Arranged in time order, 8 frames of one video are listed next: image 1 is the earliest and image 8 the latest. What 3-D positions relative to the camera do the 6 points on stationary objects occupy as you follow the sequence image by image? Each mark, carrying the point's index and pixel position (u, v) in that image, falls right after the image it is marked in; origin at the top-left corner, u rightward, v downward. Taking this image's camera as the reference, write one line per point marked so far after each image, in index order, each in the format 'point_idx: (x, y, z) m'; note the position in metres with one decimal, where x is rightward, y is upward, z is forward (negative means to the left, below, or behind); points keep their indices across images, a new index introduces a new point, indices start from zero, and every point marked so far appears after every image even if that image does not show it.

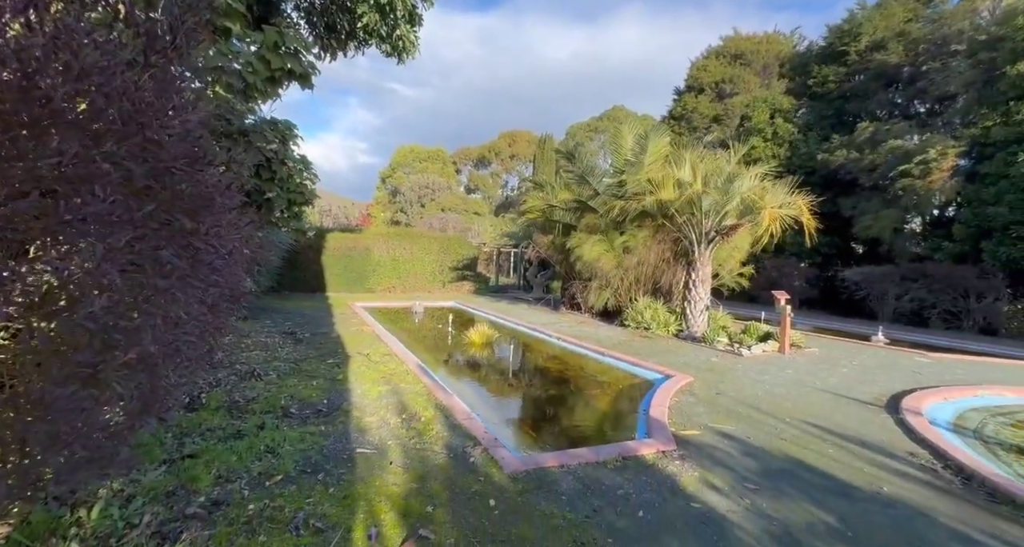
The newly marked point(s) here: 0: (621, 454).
0: (+0.8, -1.3, +3.4) m
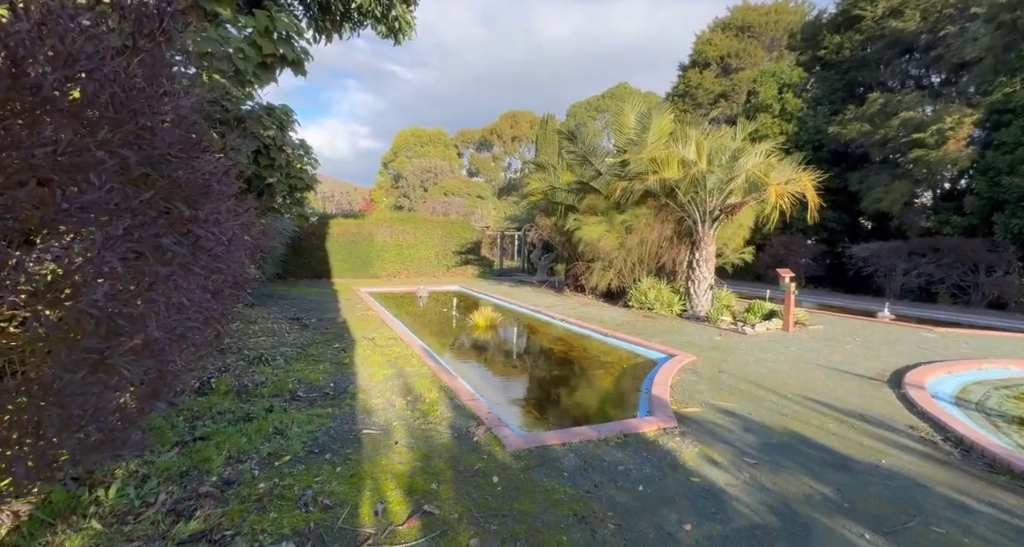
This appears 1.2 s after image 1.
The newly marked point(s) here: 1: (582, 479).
0: (+0.8, -1.2, +3.5) m
1: (+0.4, -1.2, +2.8) m
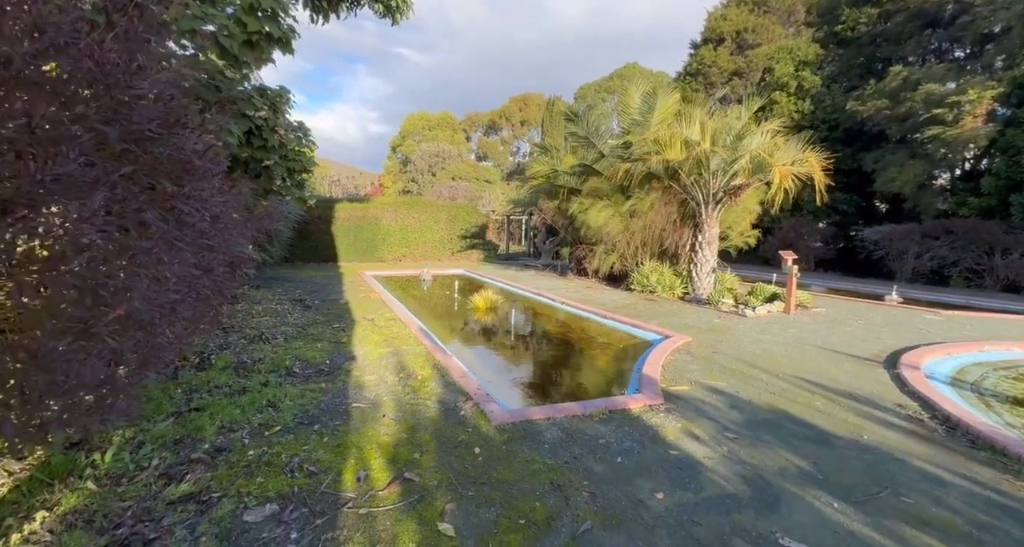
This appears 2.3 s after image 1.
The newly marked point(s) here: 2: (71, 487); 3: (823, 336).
0: (+0.7, -1.0, +3.5) m
1: (+0.3, -1.1, +2.8) m
2: (-2.1, -1.0, +2.2) m
3: (+4.1, -0.8, +6.2) m
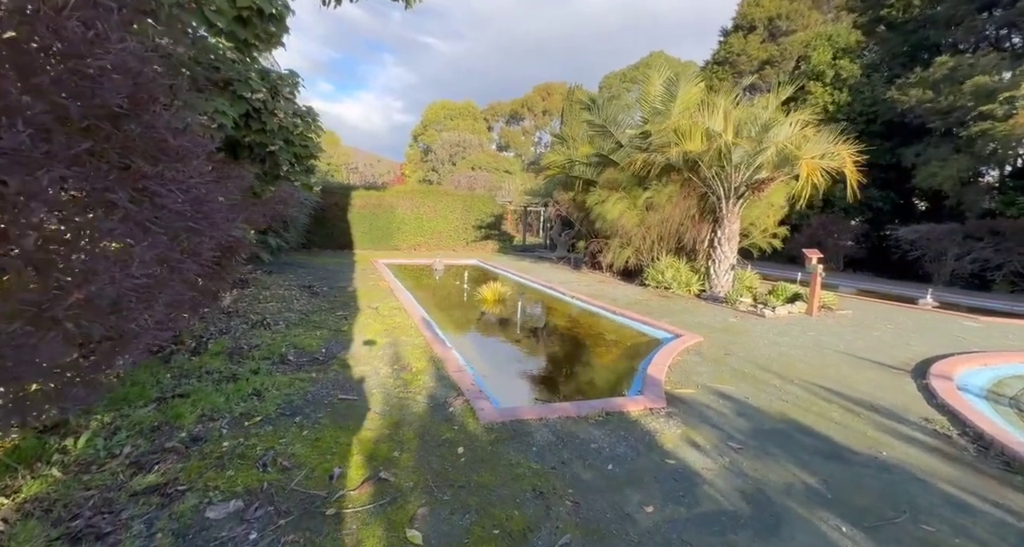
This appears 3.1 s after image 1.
0: (+0.7, -1.0, +3.3) m
1: (+0.2, -1.0, +2.7) m
2: (-2.2, -0.9, +2.1) m
3: (+4.2, -0.8, +5.8) m
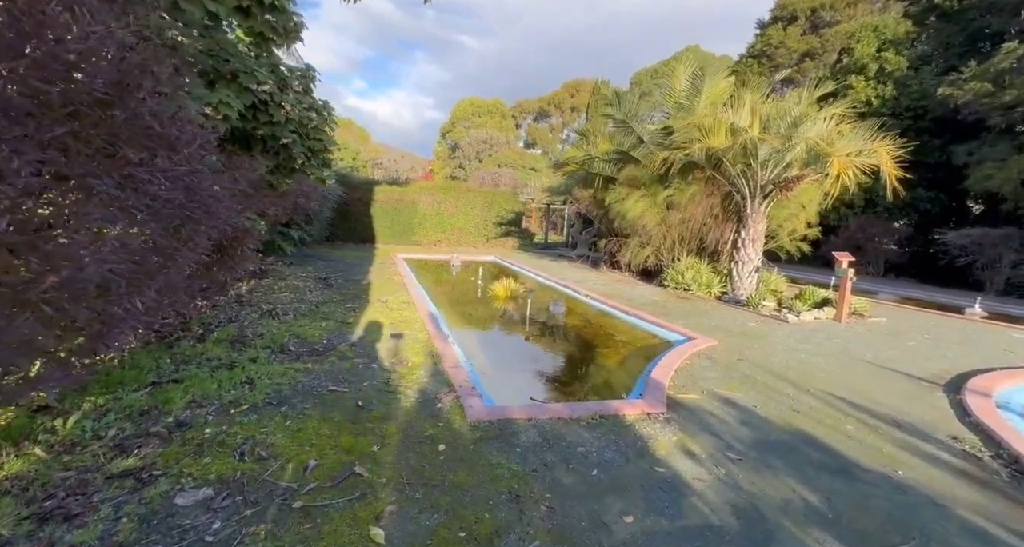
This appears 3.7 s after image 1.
0: (+0.6, -0.9, +3.2) m
1: (+0.1, -1.0, +2.6) m
2: (-2.3, -0.8, +2.2) m
3: (+4.2, -0.9, +5.5) m
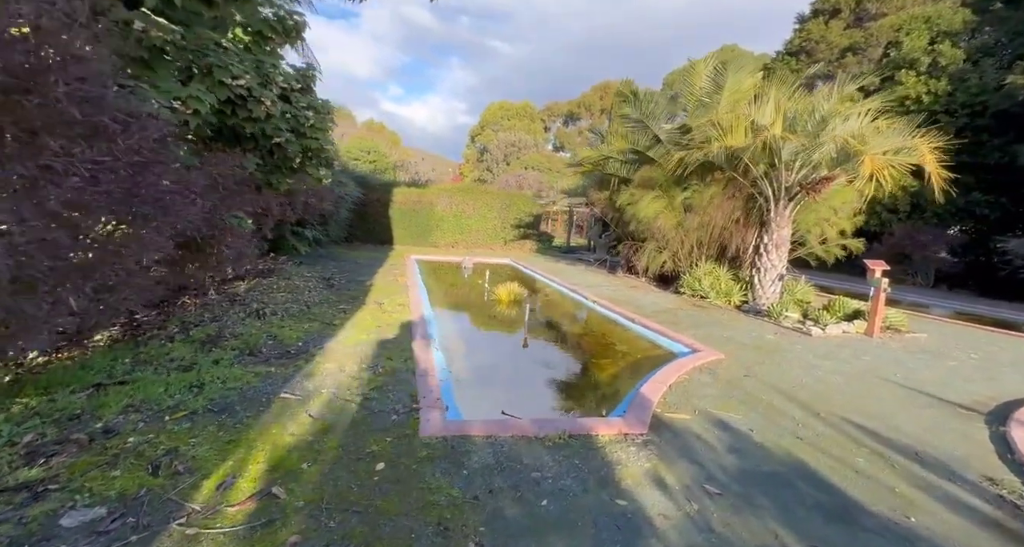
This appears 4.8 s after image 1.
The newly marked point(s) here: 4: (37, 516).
0: (+0.4, -1.0, +2.9) m
1: (-0.2, -1.0, +2.3) m
2: (-2.6, -0.8, +2.1) m
3: (+4.2, -1.0, +4.9) m
4: (-1.8, -0.9, +1.8) m
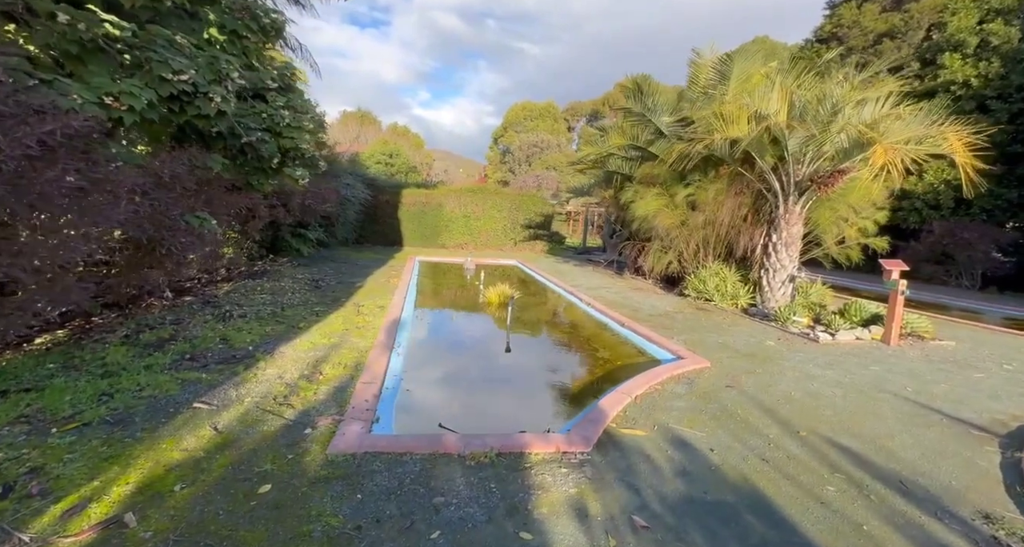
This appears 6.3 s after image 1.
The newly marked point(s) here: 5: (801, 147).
0: (-0.1, -1.0, +2.6) m
1: (-0.6, -1.0, +2.1) m
2: (-3.1, -0.8, +2.0) m
3: (+3.9, -1.0, +4.4) m
4: (-2.3, -0.9, +1.7) m
5: (+3.6, +1.6, +5.9) m
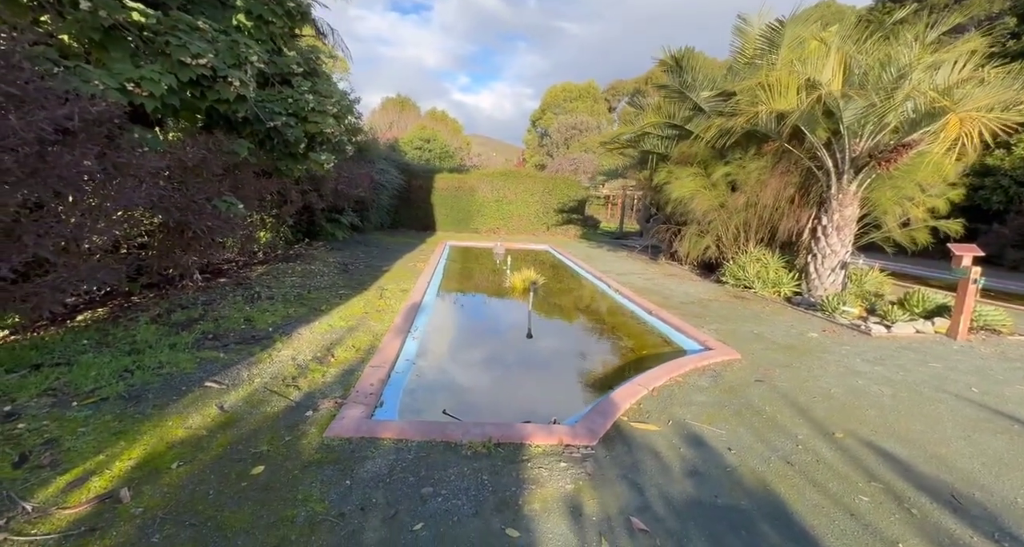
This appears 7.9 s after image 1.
0: (-0.1, -0.9, +2.5) m
1: (-0.7, -1.0, +2.1) m
2: (-3.1, -0.7, +2.2) m
3: (+4.0, -0.9, +3.9) m
4: (-2.4, -0.9, +1.8) m
5: (+4.0, +1.8, +5.4) m
